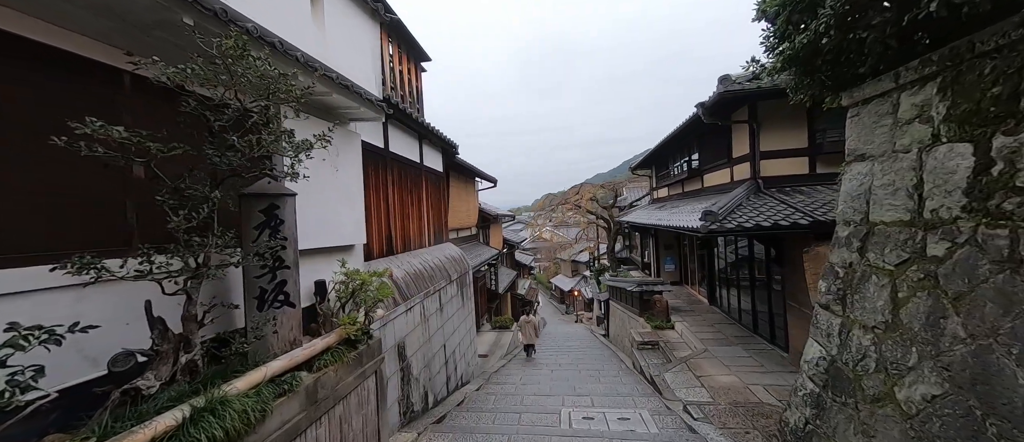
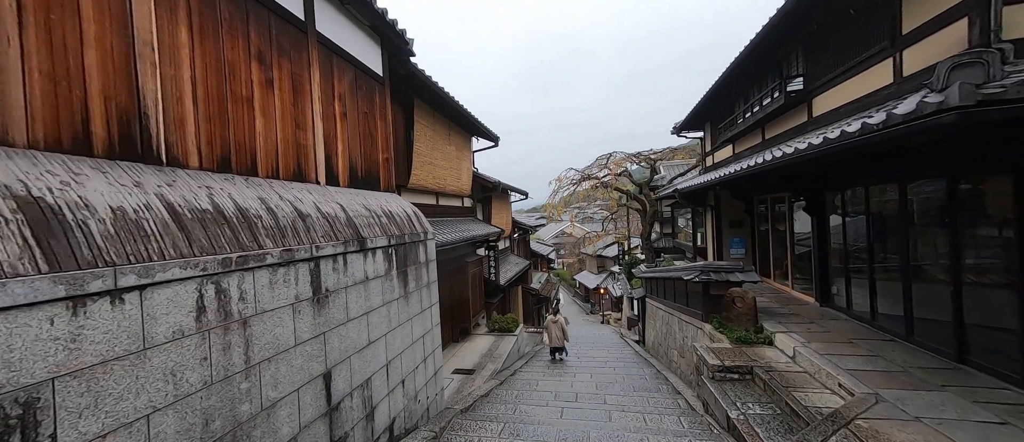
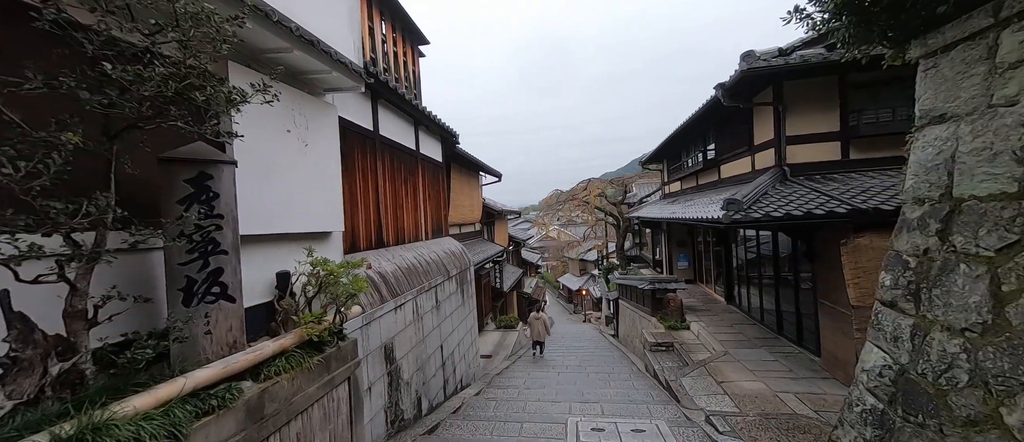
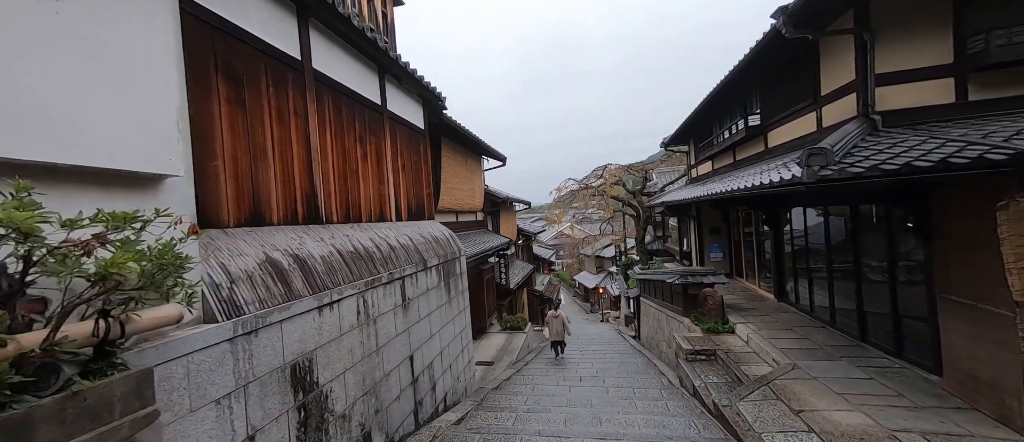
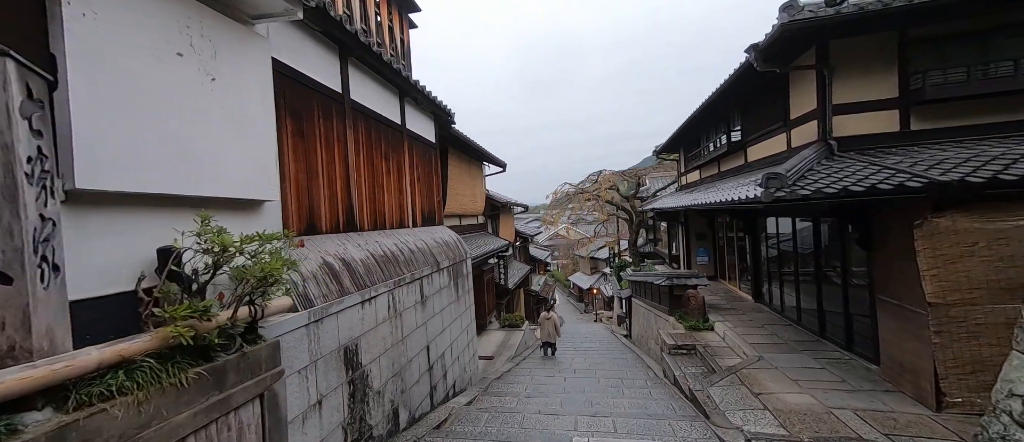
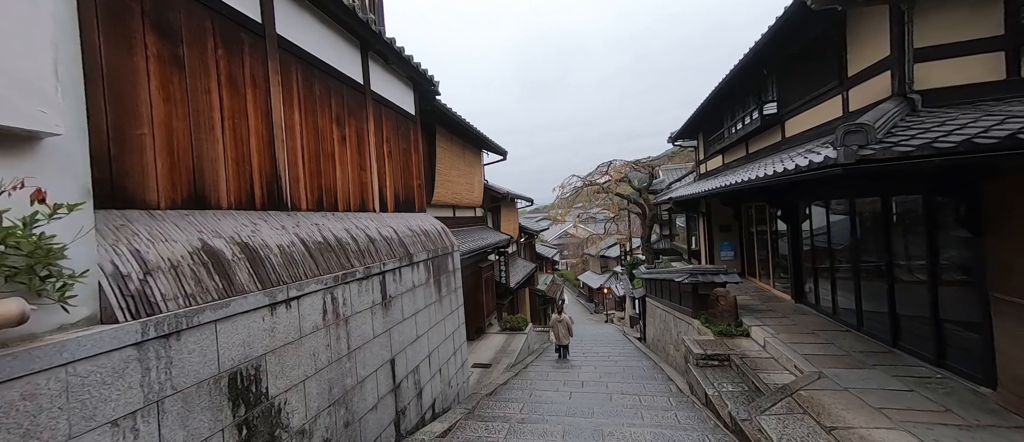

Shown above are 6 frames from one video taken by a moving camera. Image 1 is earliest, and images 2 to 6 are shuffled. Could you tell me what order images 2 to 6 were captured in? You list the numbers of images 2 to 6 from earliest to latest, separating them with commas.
3, 5, 4, 6, 2
